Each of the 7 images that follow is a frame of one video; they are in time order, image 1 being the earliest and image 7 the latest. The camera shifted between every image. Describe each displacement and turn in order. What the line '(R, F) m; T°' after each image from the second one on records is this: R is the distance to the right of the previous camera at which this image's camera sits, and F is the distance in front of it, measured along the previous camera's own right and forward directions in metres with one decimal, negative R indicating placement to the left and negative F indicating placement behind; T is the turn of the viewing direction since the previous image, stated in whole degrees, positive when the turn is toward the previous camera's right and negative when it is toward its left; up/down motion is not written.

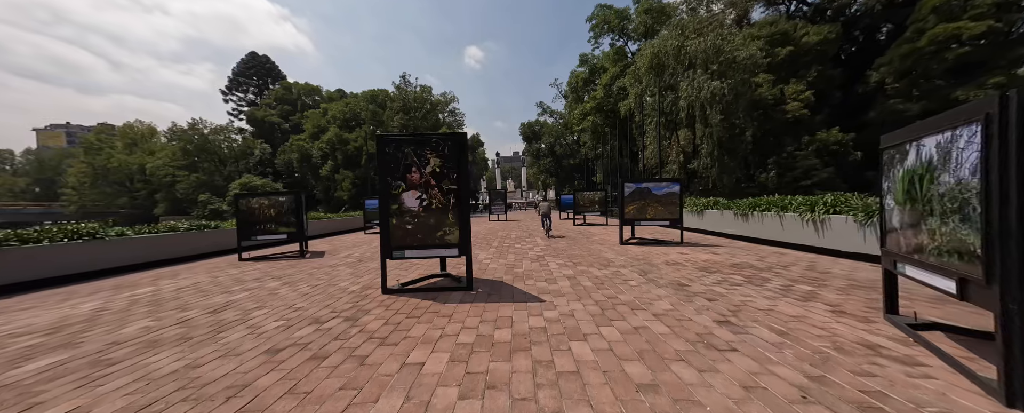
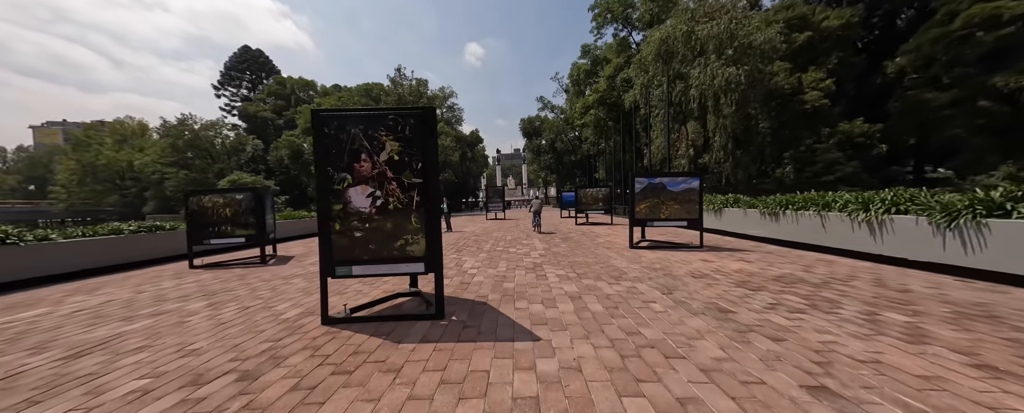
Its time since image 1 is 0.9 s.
(+0.3, +1.6) m; 0°
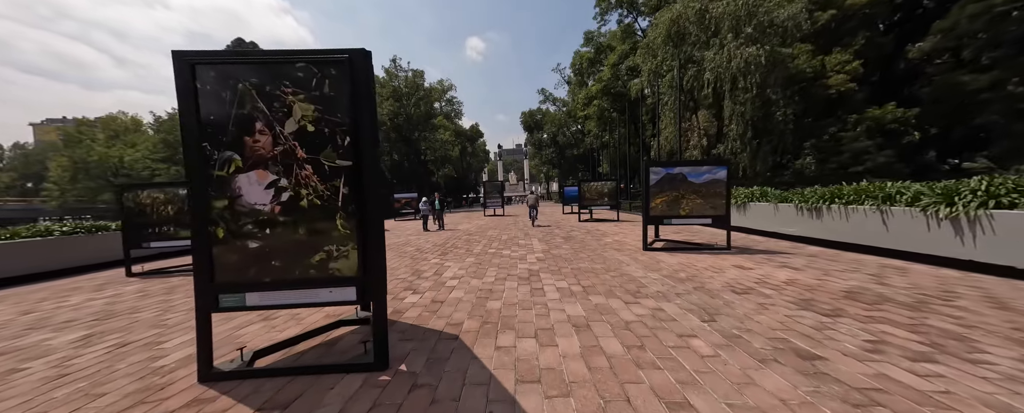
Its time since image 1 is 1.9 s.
(+0.3, +1.6) m; 0°
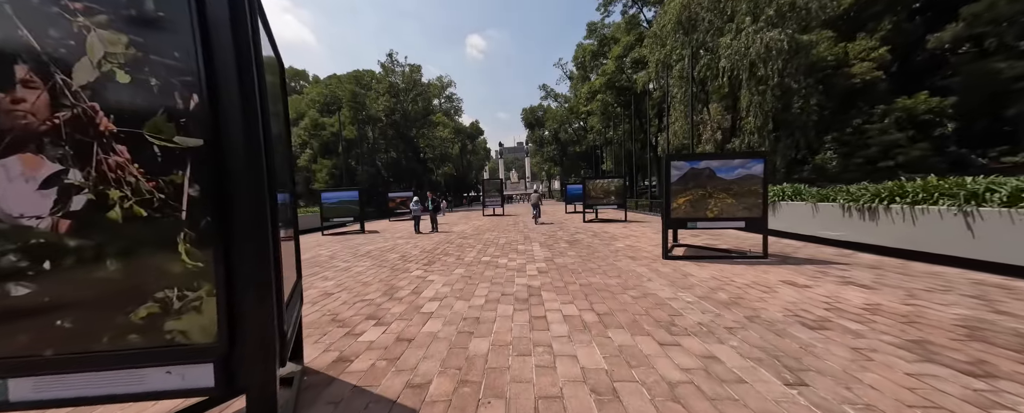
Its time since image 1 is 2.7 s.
(+0.1, +1.4) m; 0°
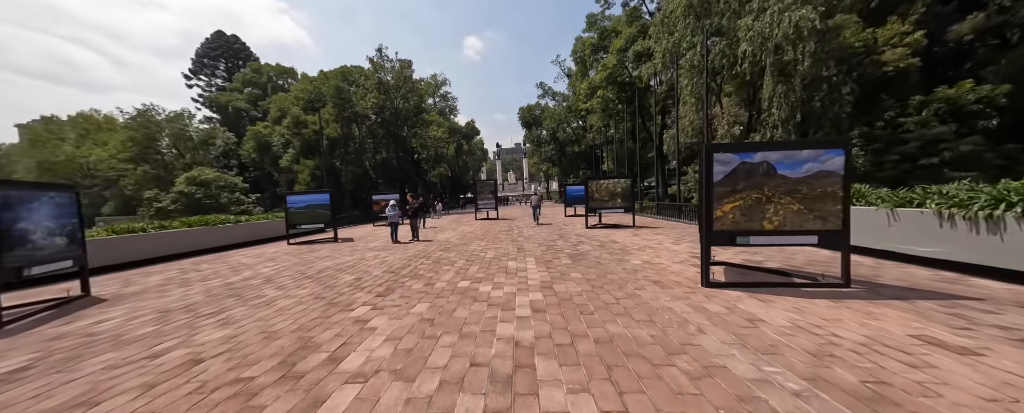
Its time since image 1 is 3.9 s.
(+0.3, +2.2) m; 0°
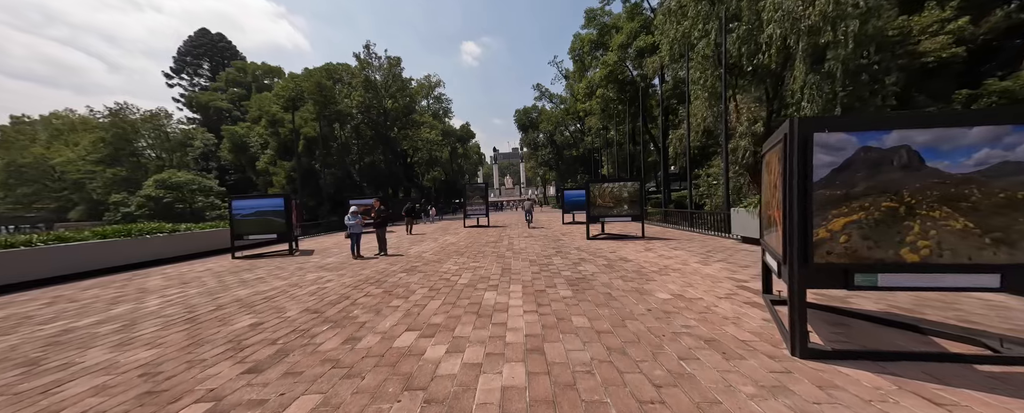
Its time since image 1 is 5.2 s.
(+0.4, +2.4) m; +1°
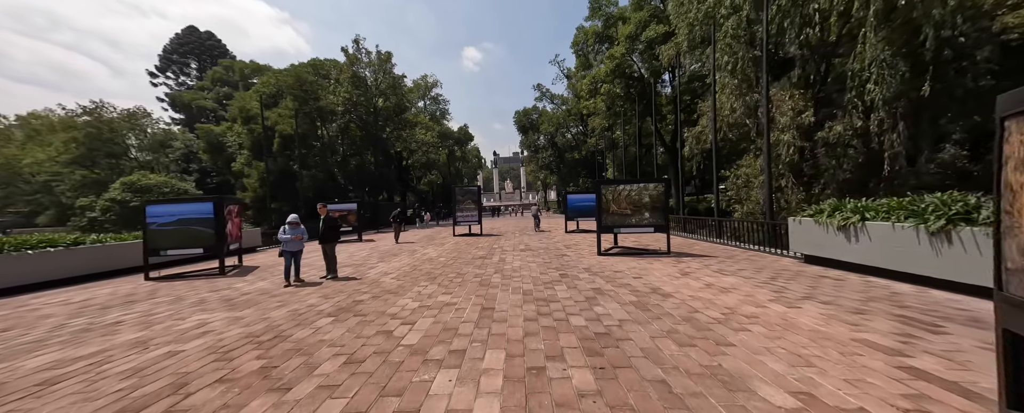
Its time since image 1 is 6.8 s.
(+0.3, +2.9) m; 0°
